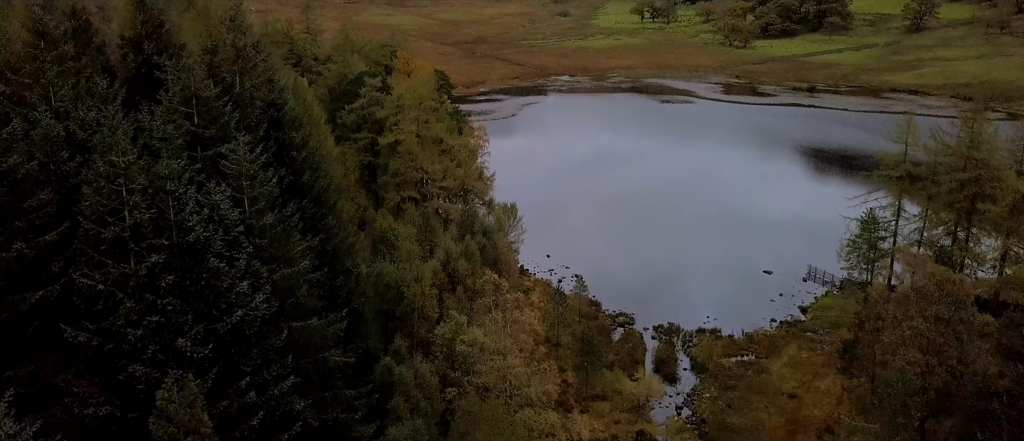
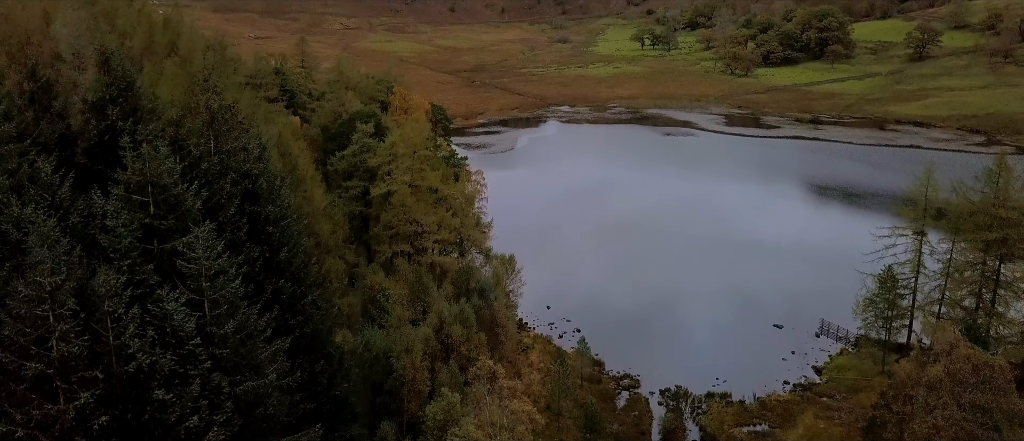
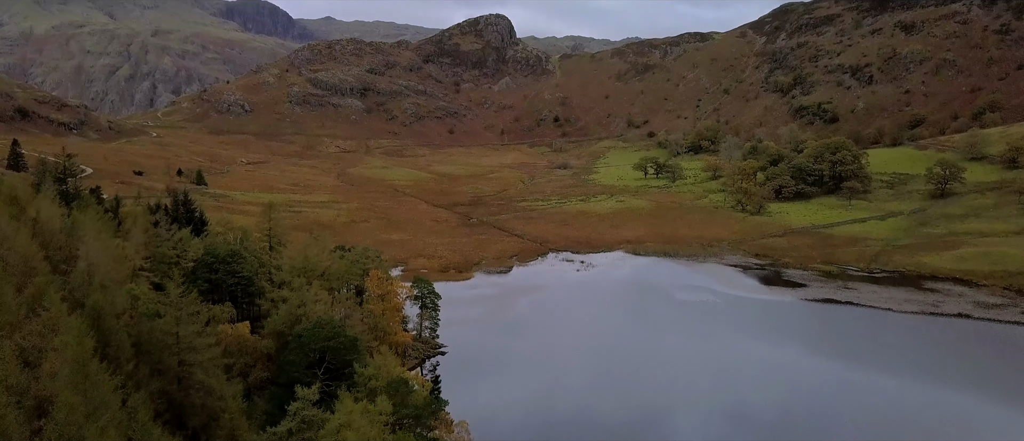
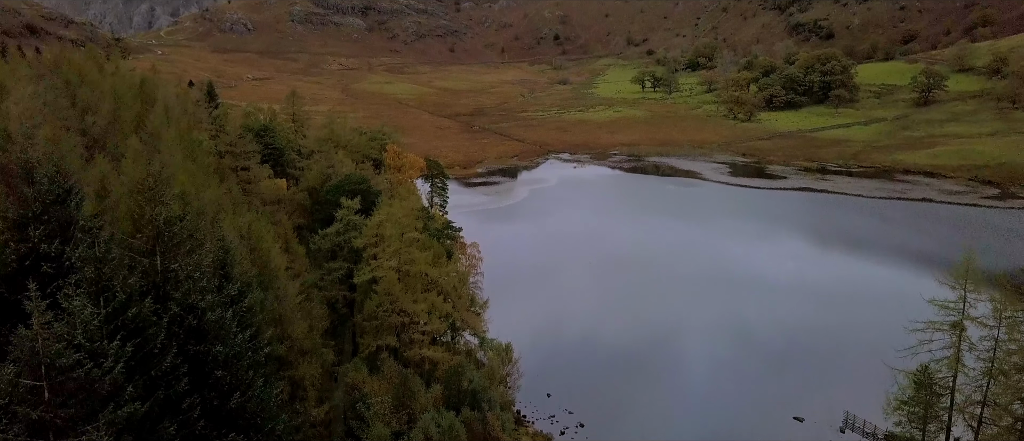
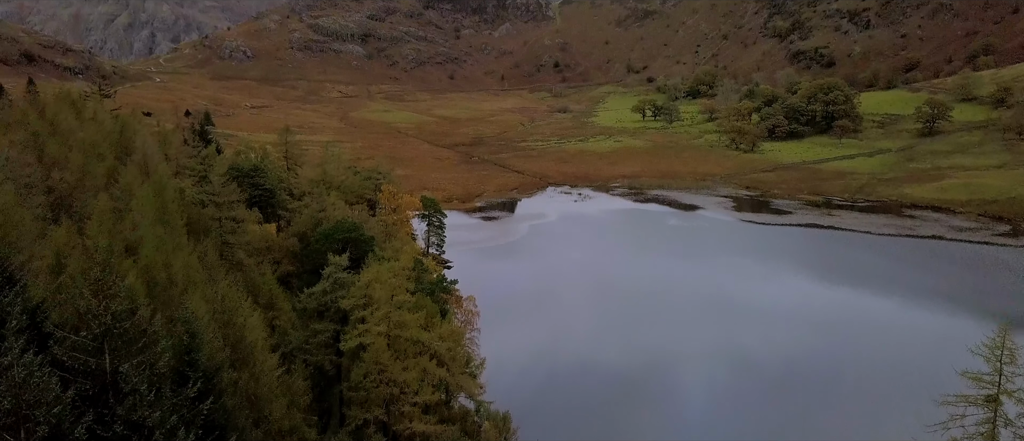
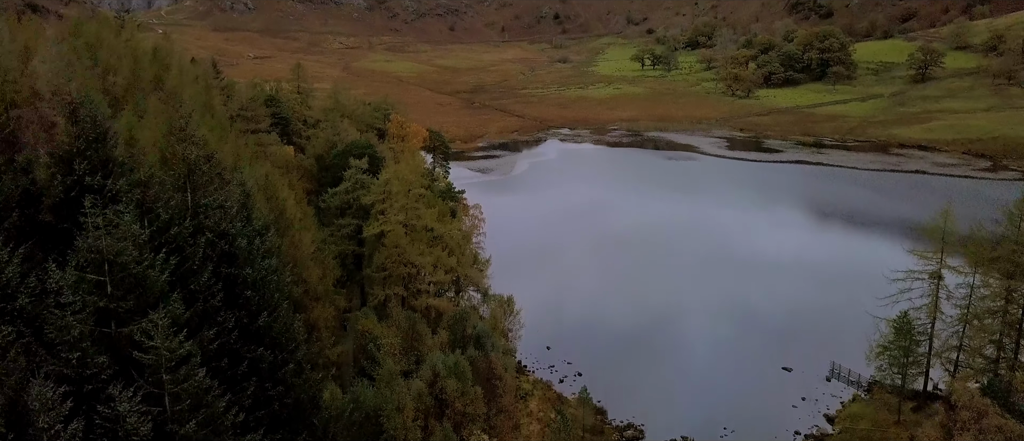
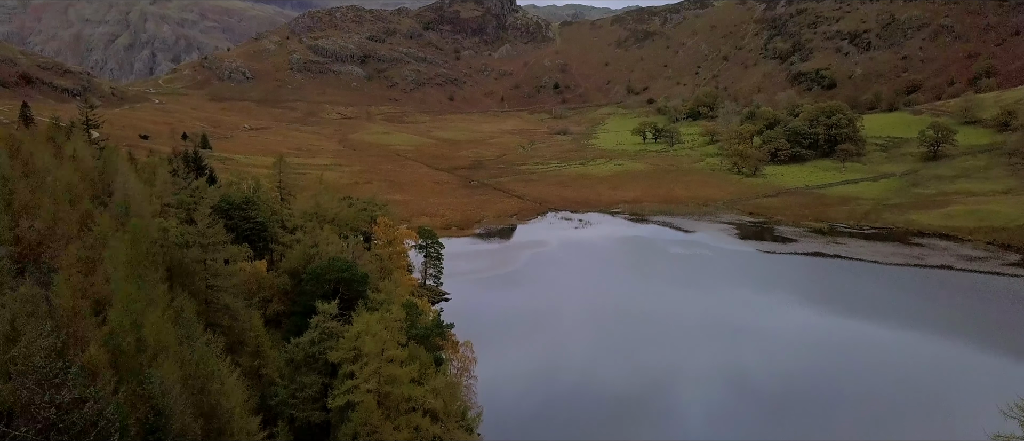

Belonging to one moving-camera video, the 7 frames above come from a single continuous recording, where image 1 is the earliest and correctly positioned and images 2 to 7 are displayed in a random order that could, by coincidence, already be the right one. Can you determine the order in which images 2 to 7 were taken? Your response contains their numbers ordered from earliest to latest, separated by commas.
2, 6, 4, 5, 7, 3
